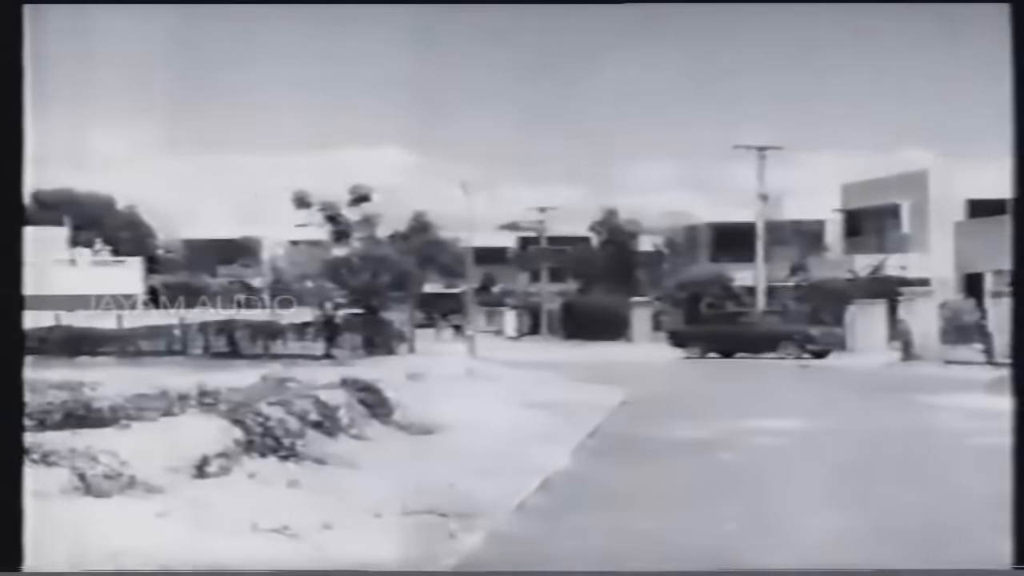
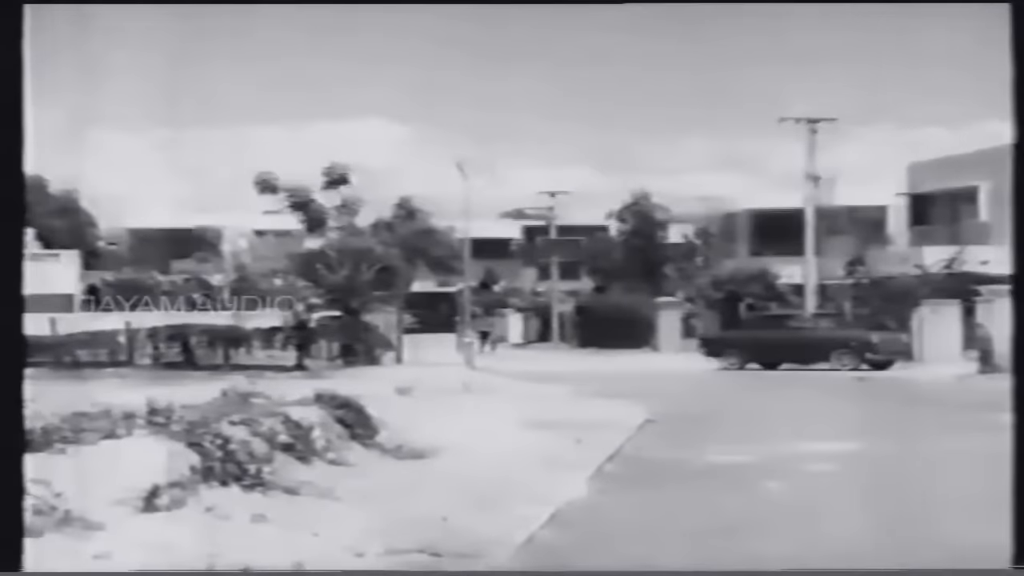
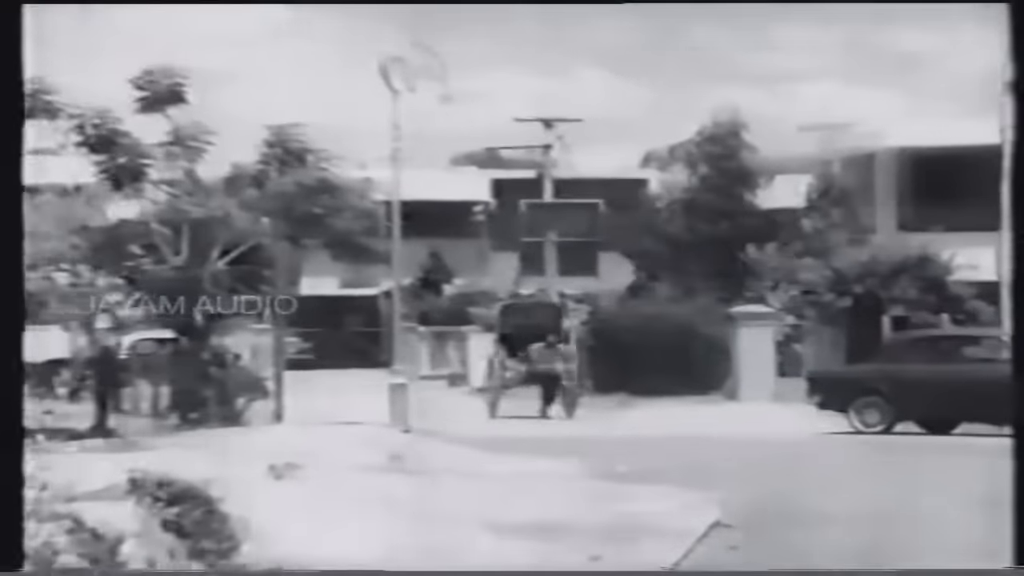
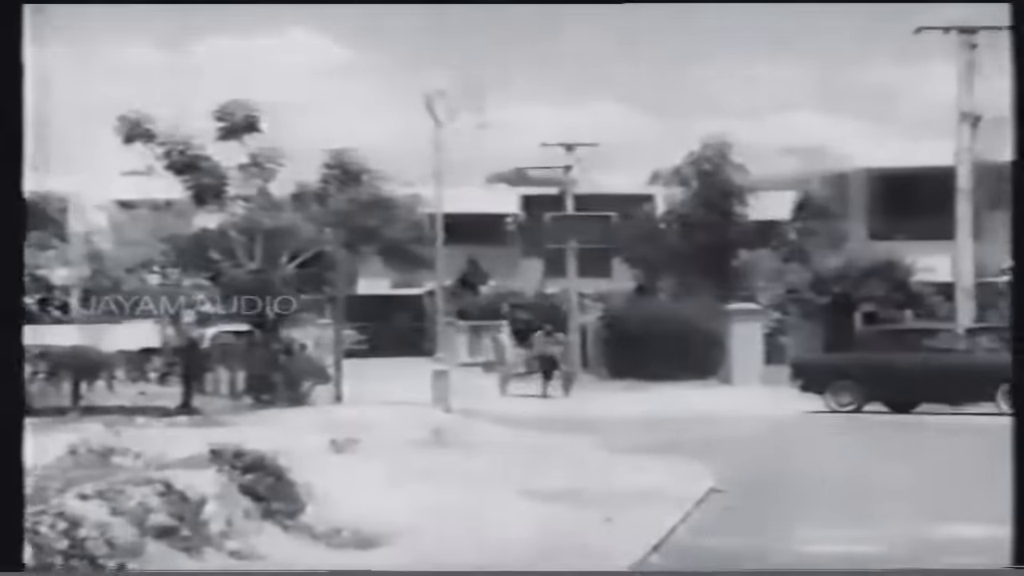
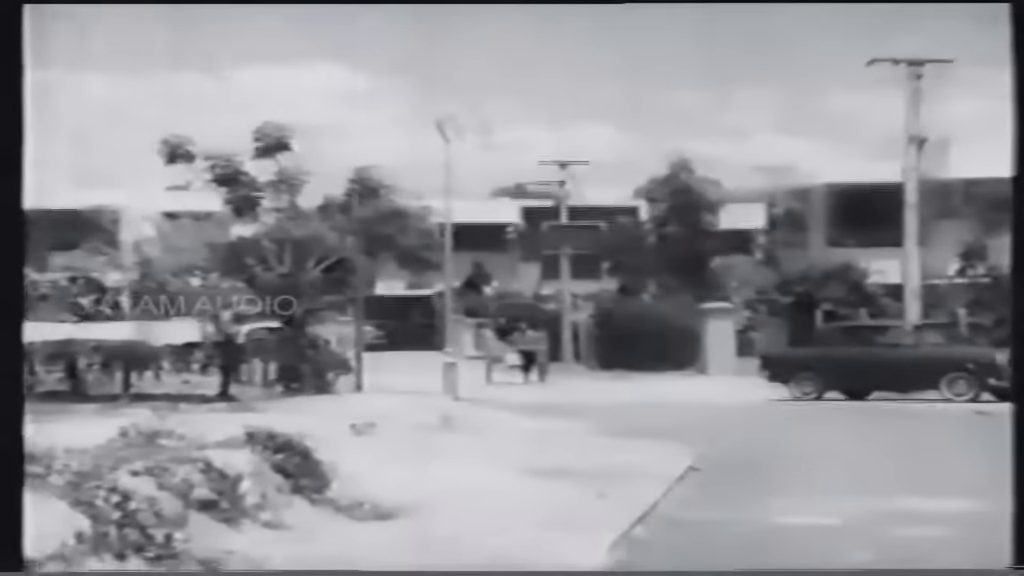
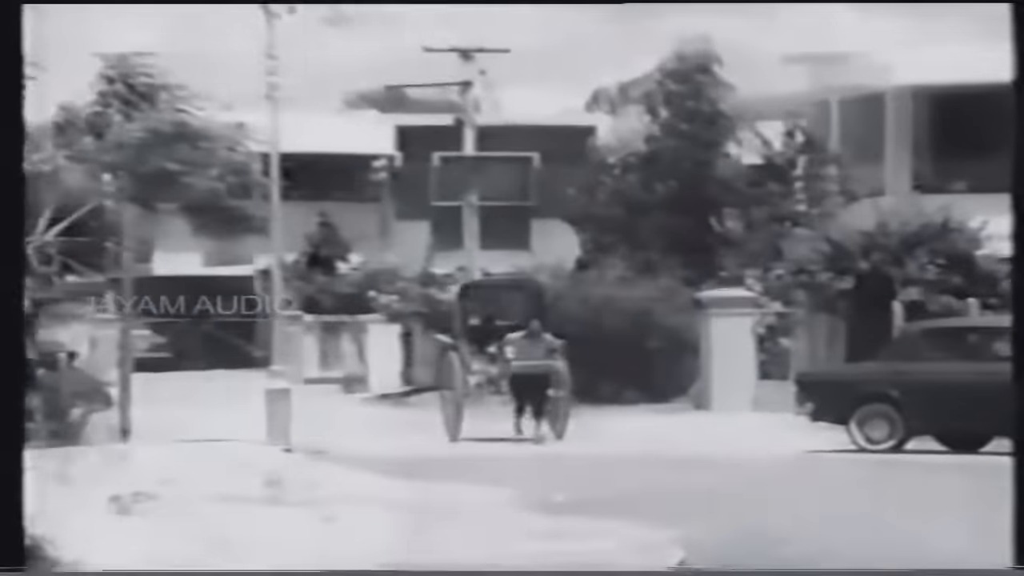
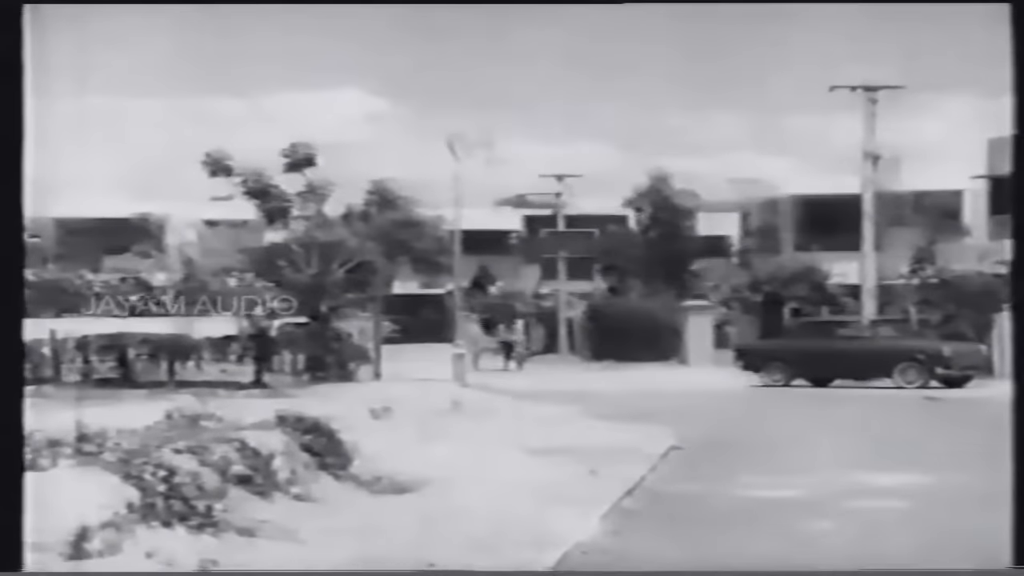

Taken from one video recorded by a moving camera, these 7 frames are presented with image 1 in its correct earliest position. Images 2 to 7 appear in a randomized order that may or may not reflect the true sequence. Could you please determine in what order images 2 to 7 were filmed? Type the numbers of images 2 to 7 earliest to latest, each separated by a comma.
2, 7, 5, 4, 3, 6
